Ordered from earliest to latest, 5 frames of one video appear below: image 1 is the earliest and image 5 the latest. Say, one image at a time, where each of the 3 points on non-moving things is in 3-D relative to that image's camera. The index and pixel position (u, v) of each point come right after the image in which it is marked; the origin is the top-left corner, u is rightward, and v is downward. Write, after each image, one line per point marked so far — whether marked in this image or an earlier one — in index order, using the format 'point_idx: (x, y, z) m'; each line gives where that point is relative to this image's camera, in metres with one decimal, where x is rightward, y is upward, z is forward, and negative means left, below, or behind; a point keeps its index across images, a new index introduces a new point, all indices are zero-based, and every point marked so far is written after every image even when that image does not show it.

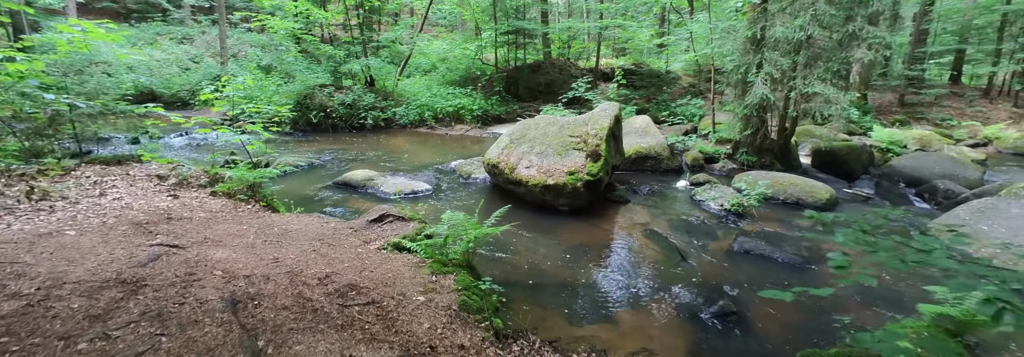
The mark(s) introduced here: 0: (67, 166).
0: (-6.4, +0.2, +5.9) m
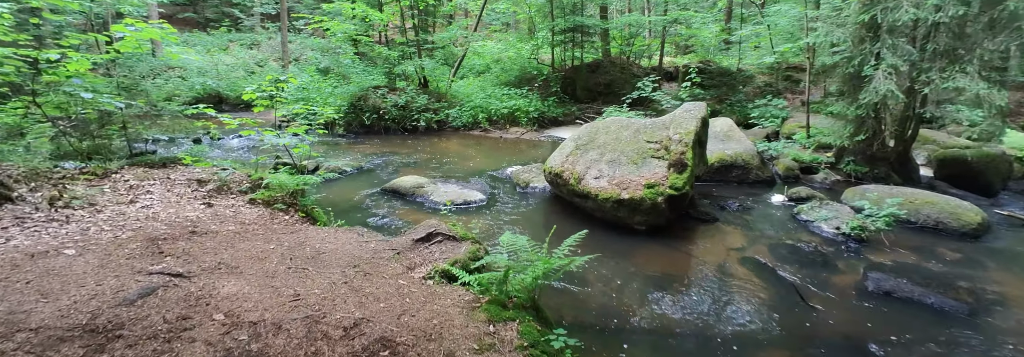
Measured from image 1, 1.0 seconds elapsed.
0: (-5.5, +0.1, +5.6) m
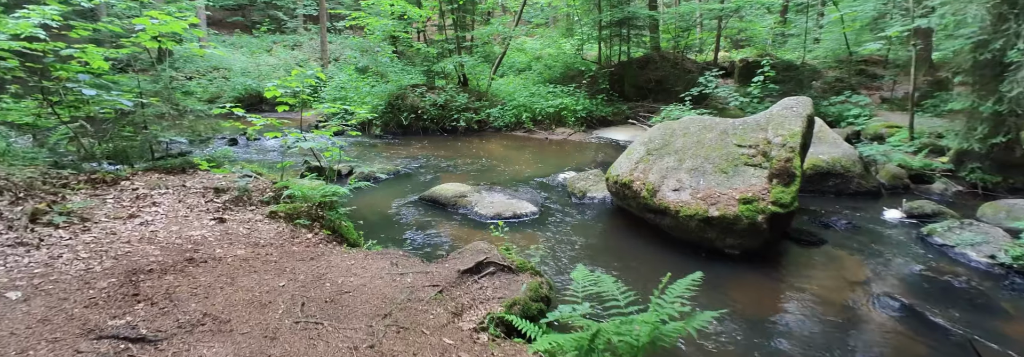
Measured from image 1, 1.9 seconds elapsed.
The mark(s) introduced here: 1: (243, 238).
0: (-4.7, +0.1, +5.0) m
1: (-2.5, -0.6, +3.9) m
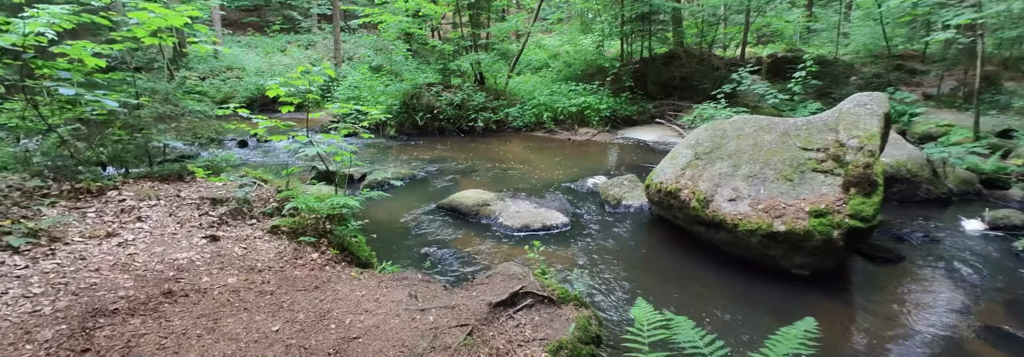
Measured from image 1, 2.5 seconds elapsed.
0: (-4.4, 0.0, +4.5) m
1: (-2.2, -0.7, +3.3) m
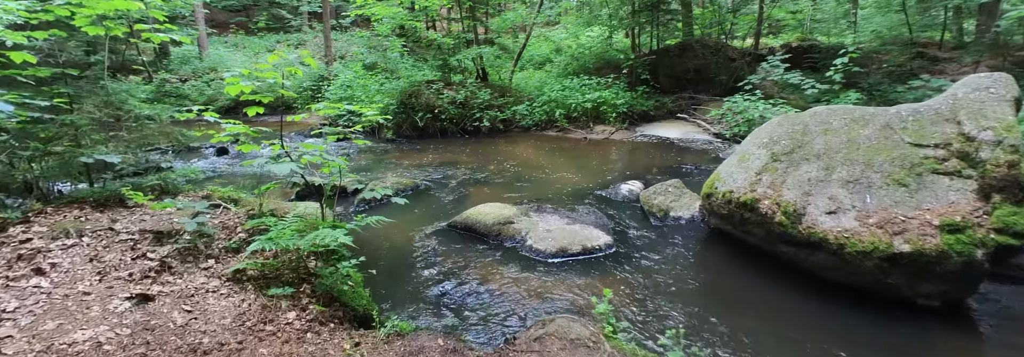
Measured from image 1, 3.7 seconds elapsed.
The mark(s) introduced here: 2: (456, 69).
0: (-4.0, -0.3, +3.4) m
1: (-1.8, -0.9, +2.2) m
2: (-2.1, +4.0, +15.1) m
